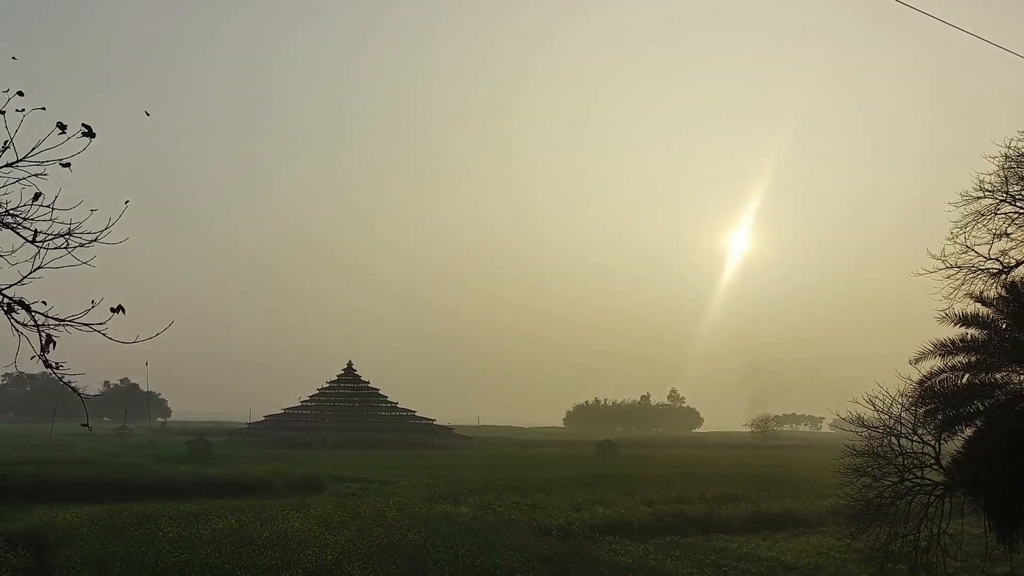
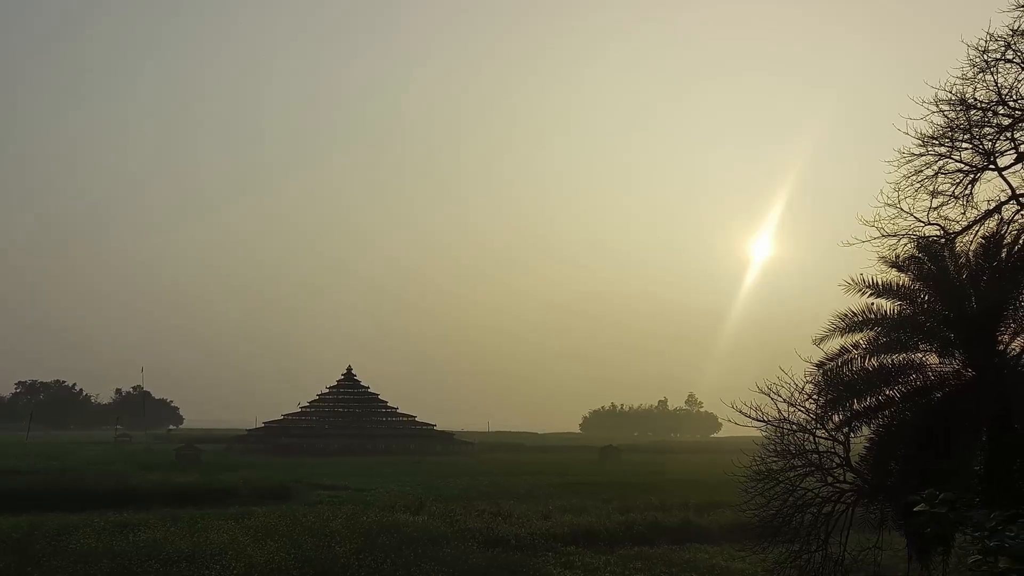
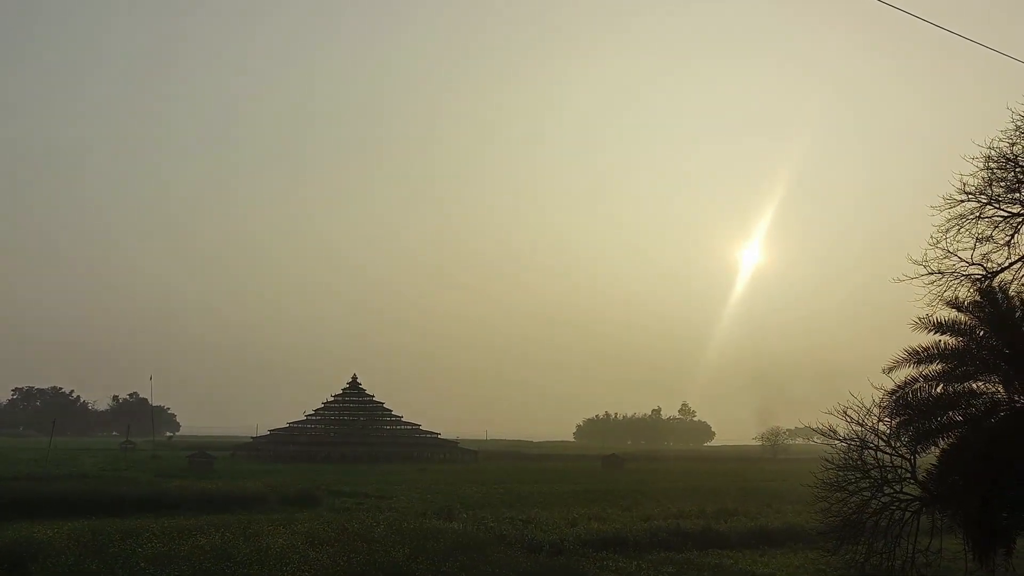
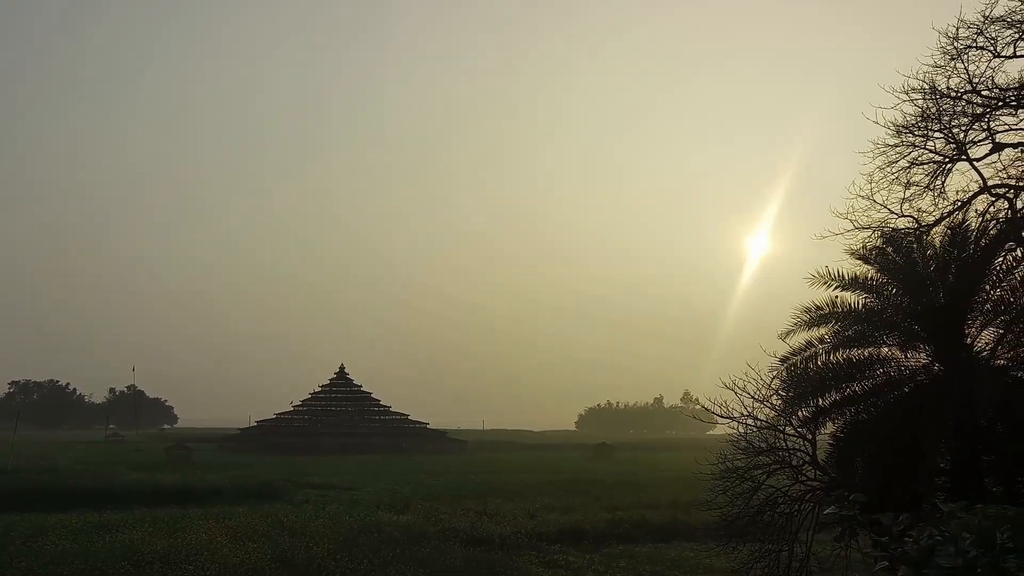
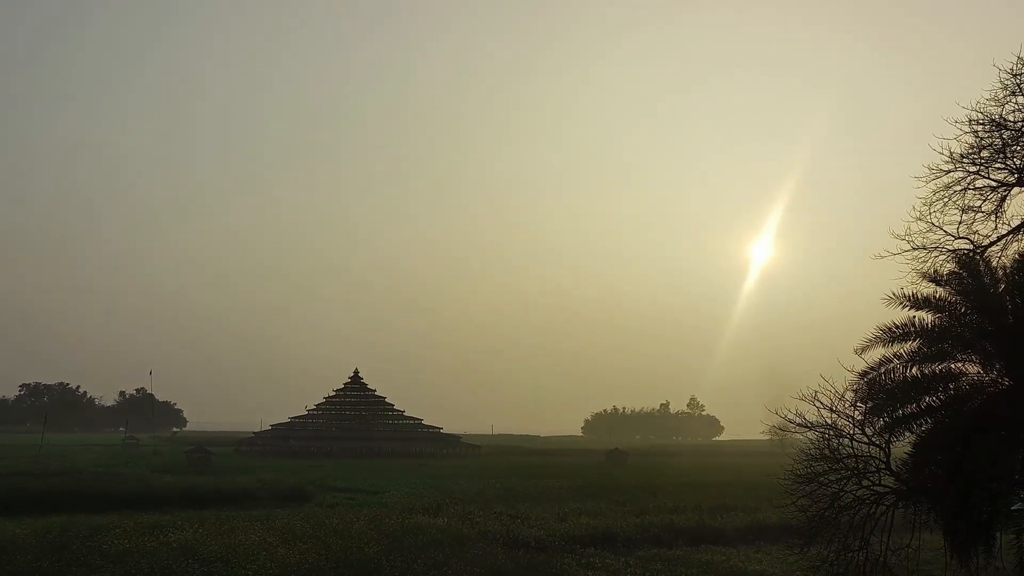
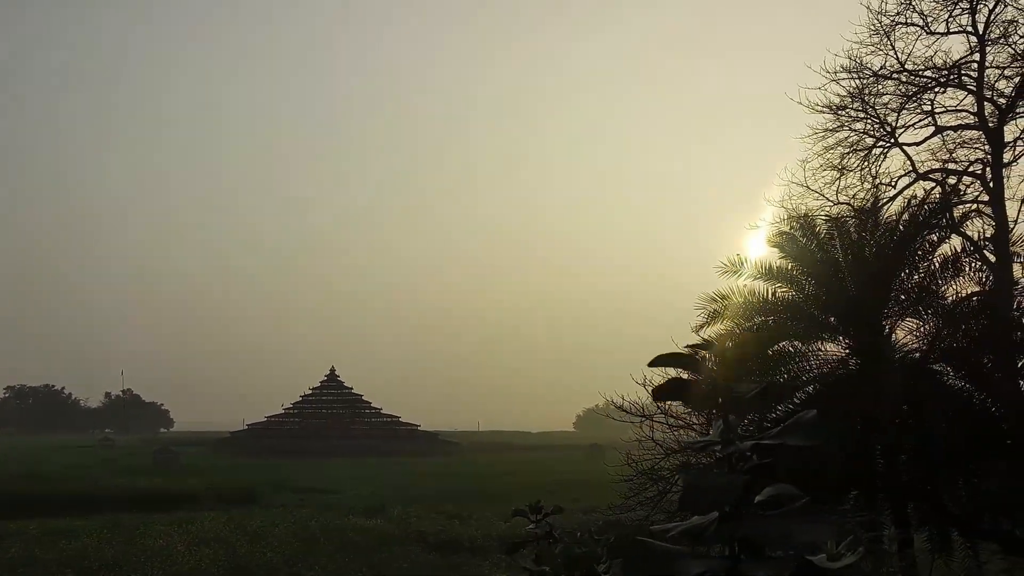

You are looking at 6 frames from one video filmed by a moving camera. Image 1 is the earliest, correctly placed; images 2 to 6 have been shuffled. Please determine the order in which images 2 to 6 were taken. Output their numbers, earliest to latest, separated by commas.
3, 5, 2, 4, 6
